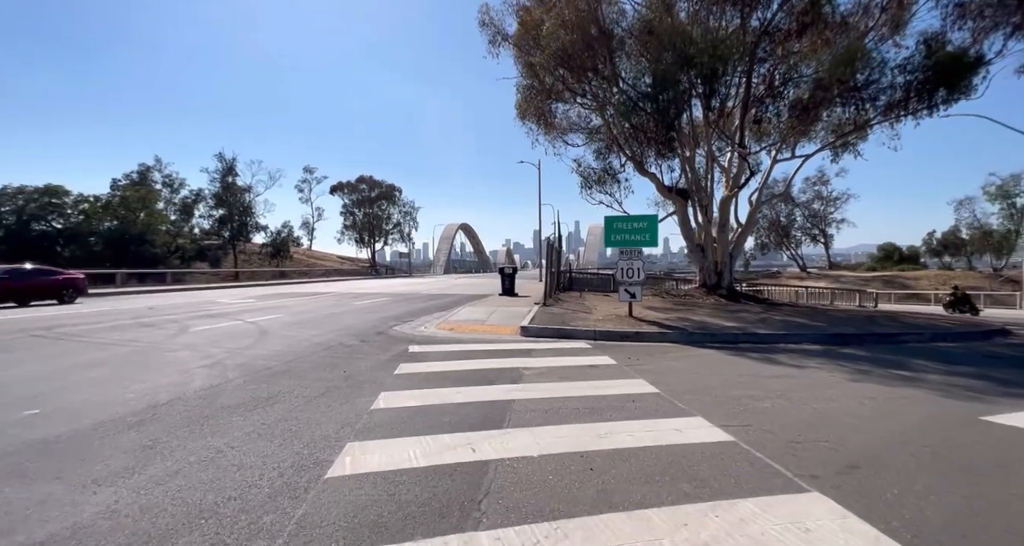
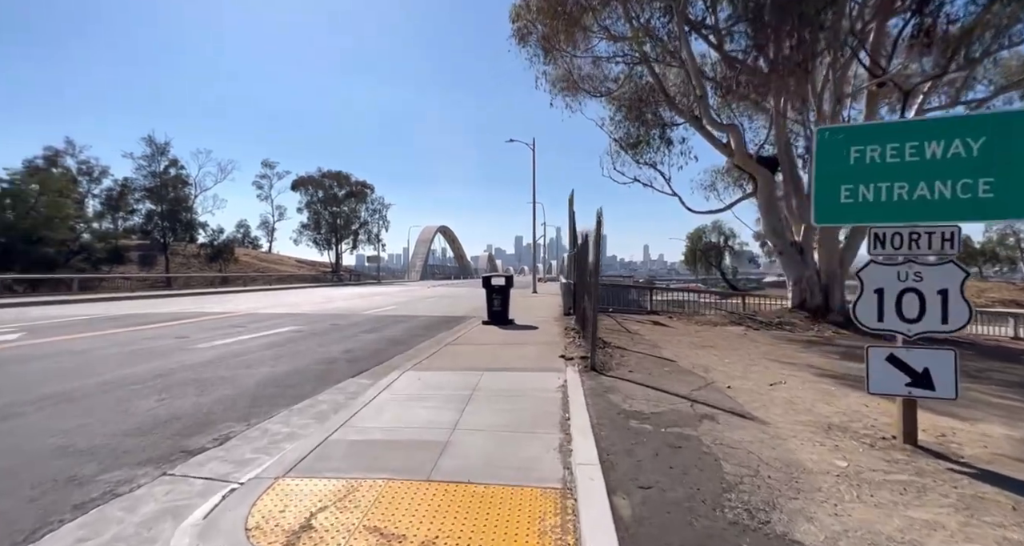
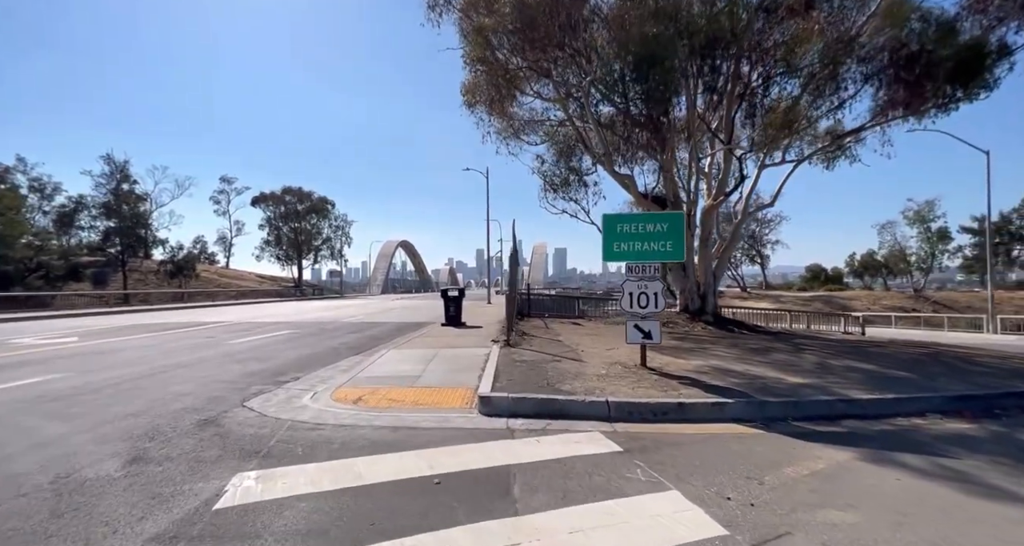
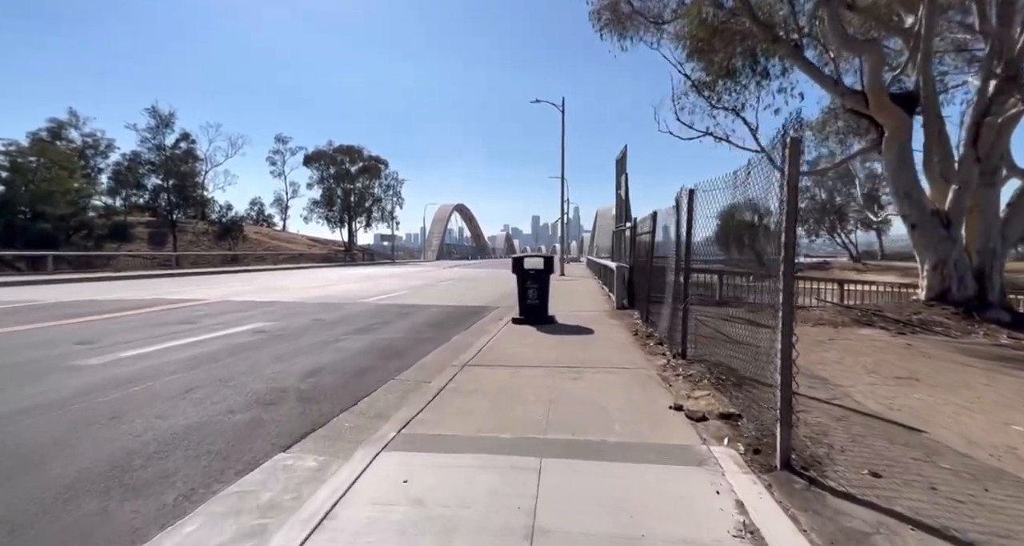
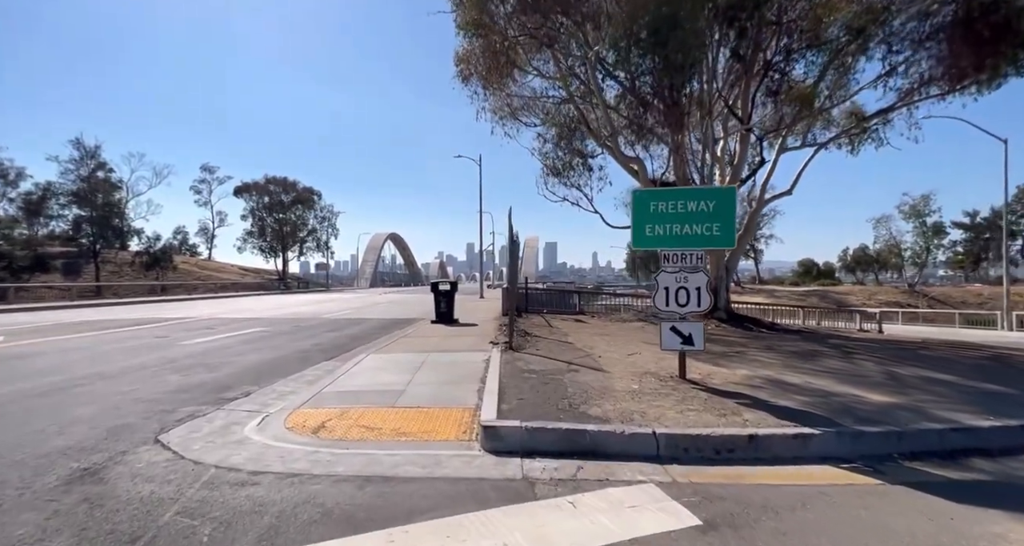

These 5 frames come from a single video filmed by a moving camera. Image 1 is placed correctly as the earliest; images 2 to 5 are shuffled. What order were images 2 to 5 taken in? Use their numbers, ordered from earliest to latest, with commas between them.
3, 5, 2, 4
